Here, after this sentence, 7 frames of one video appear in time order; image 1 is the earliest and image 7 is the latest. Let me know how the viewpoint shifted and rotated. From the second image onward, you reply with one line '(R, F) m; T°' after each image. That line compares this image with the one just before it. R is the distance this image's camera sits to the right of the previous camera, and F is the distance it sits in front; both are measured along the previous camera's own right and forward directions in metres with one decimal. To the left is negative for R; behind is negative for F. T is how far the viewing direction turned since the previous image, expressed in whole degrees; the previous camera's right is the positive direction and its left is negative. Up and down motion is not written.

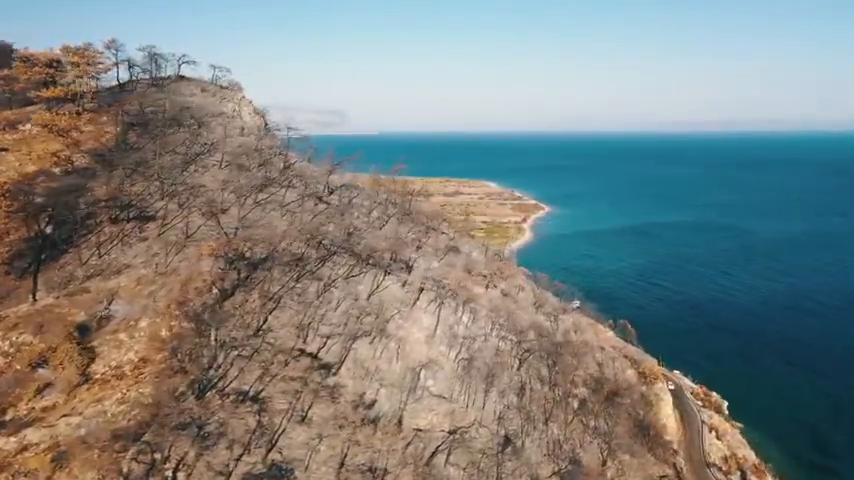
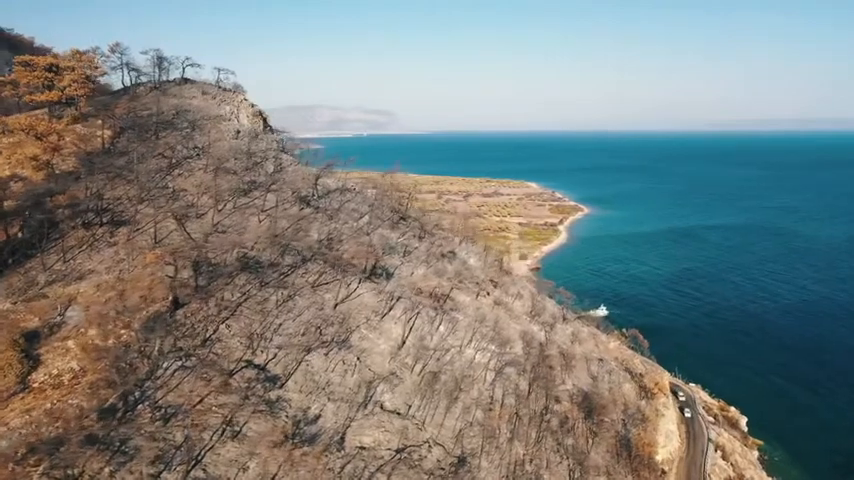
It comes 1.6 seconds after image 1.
(+3.2, +1.0) m; -3°
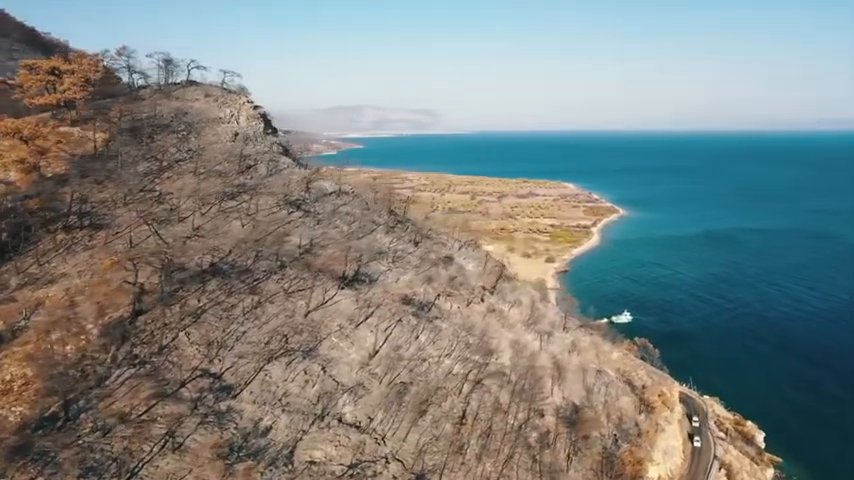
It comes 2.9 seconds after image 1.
(+2.6, +0.8) m; -3°
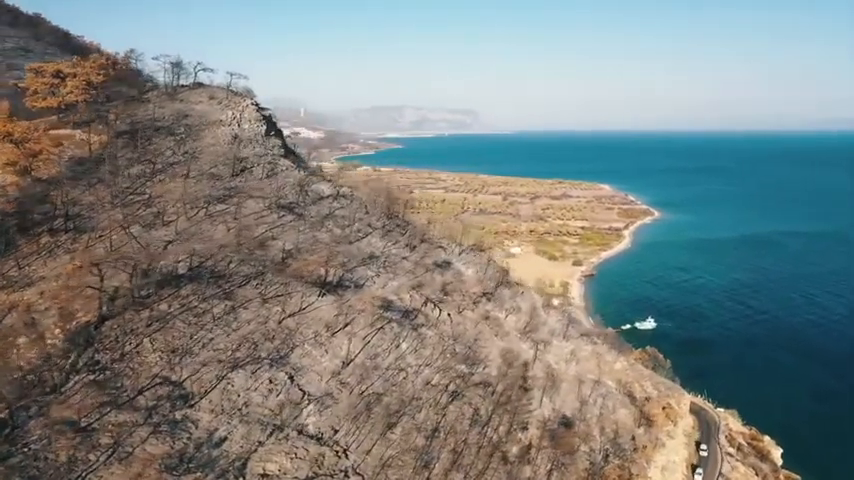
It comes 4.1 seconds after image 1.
(+2.4, +0.7) m; -3°
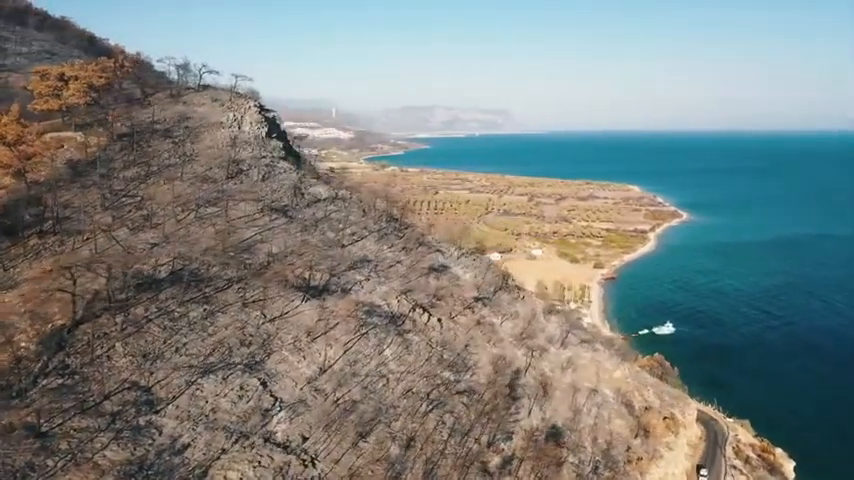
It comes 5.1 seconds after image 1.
(+1.9, +0.5) m; -2°
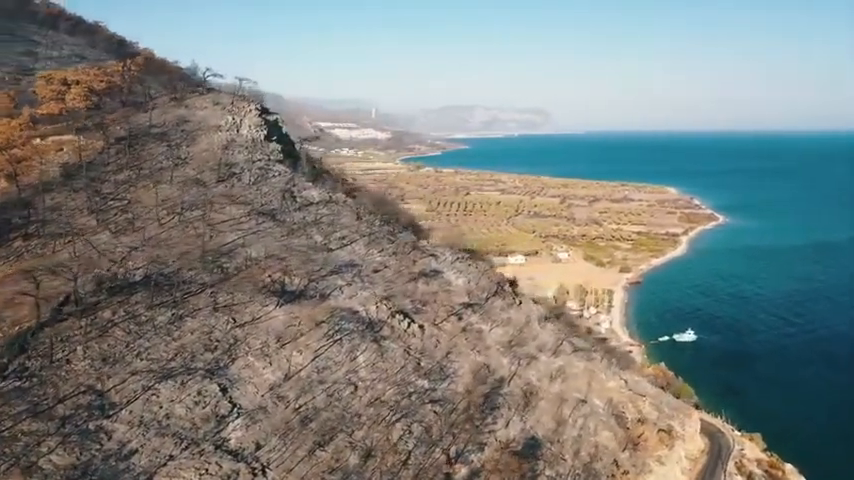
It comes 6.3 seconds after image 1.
(+2.8, +0.4) m; -3°
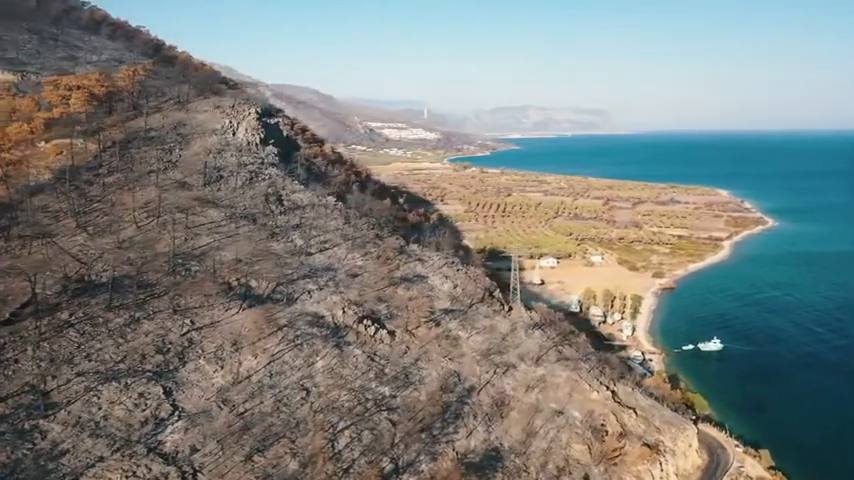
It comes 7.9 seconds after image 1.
(+4.0, +0.3) m; -4°
